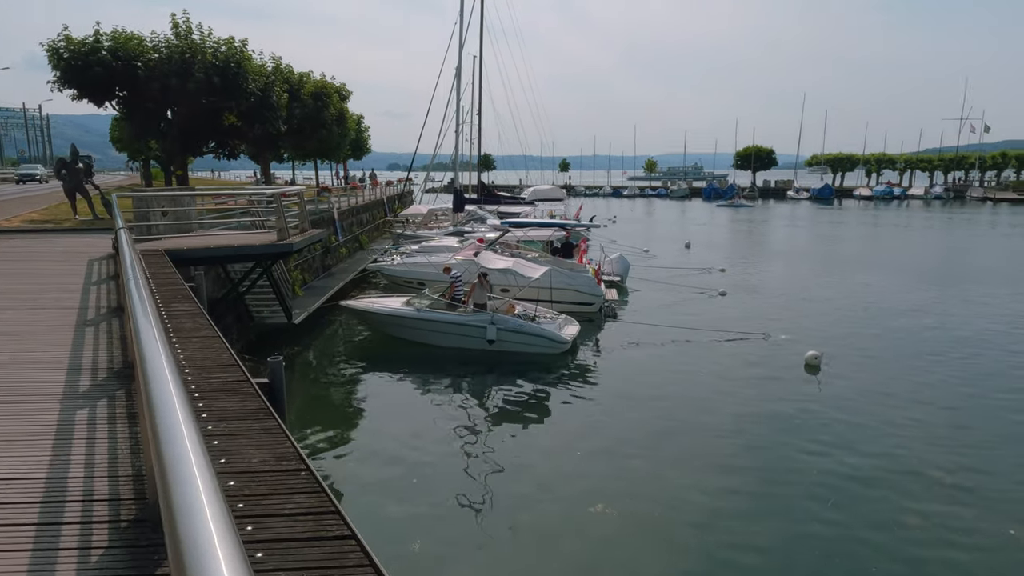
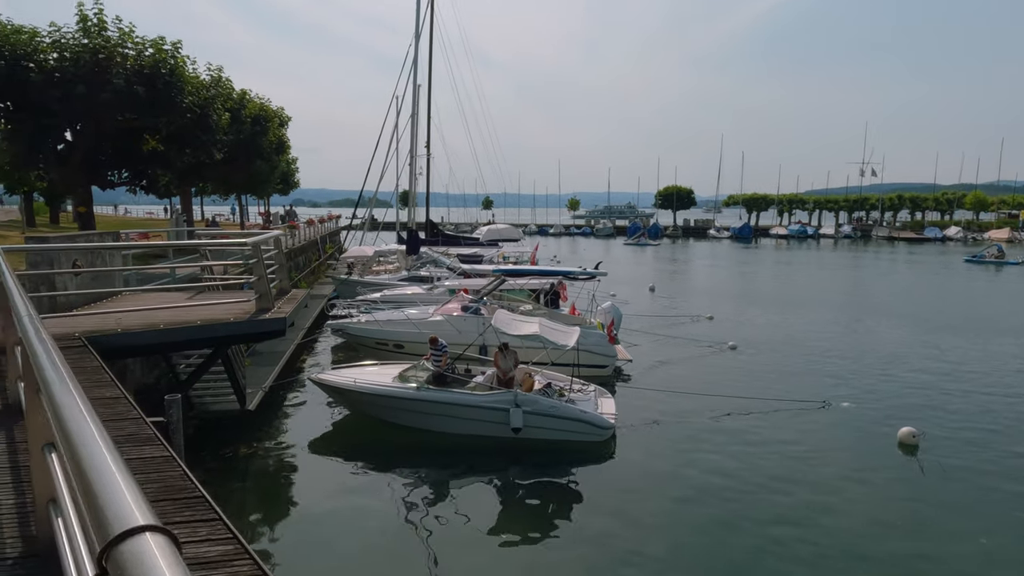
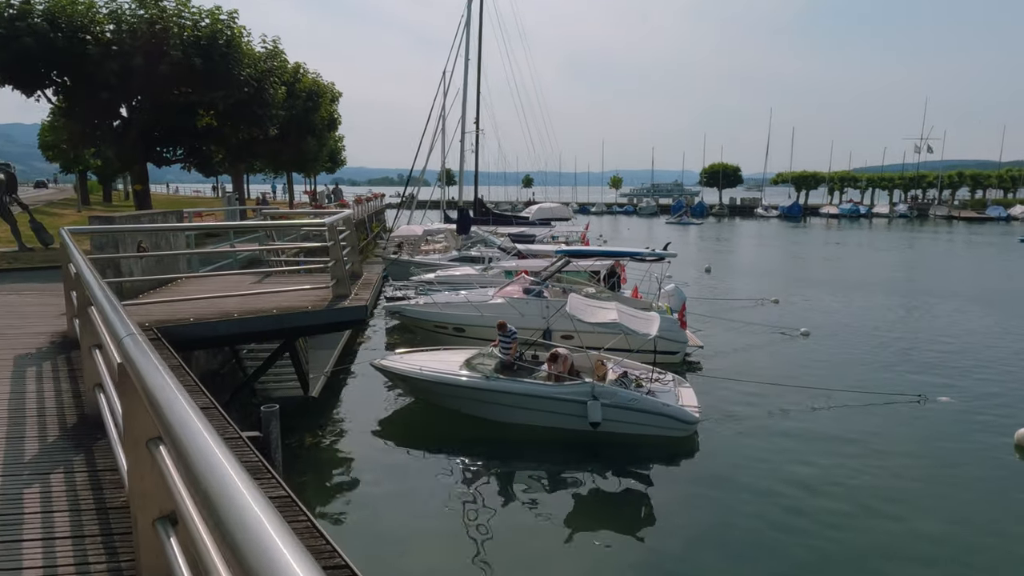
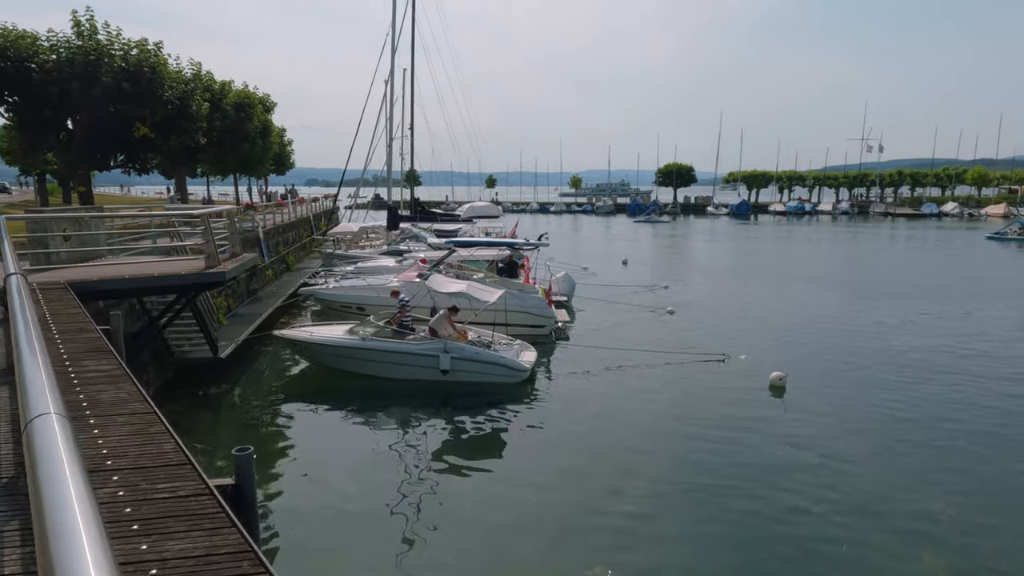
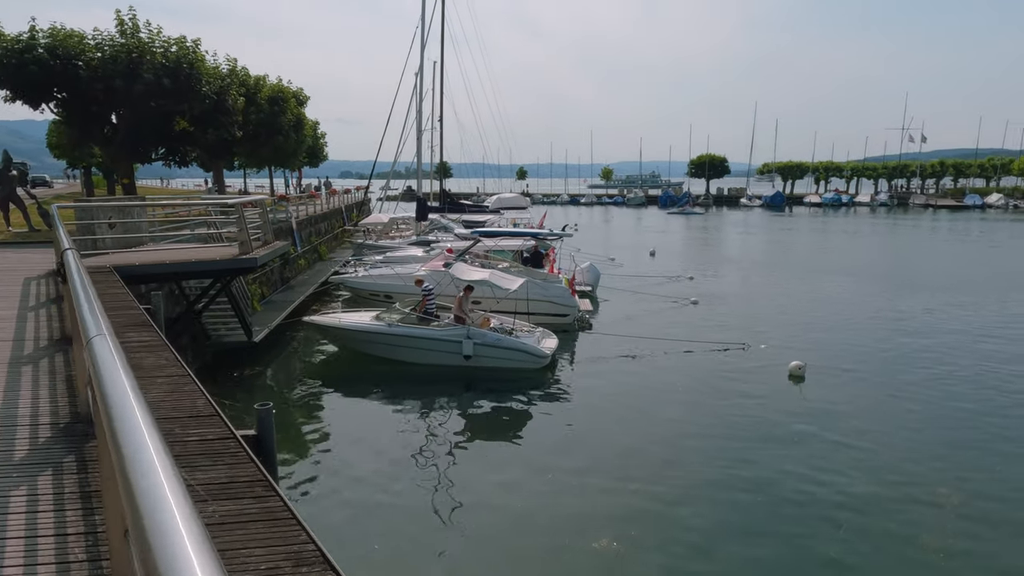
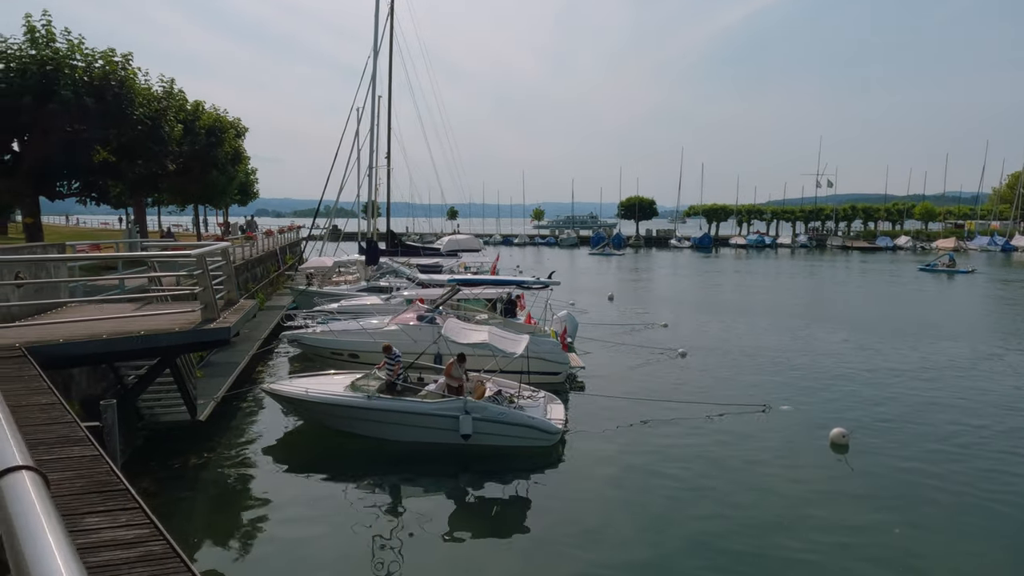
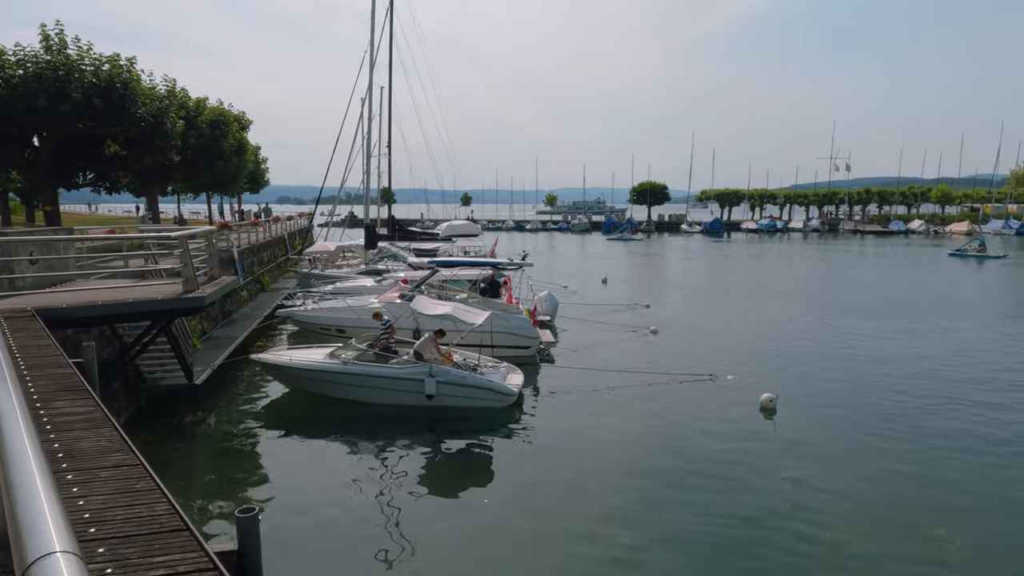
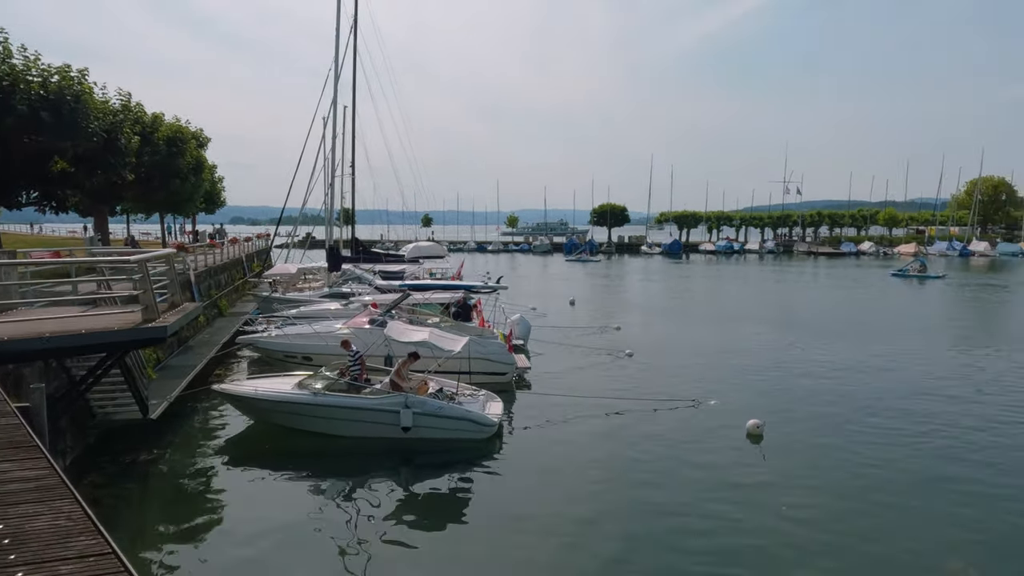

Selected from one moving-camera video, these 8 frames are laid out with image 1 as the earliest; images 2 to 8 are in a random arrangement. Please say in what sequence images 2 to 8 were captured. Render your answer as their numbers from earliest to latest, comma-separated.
5, 4, 7, 8, 6, 2, 3
